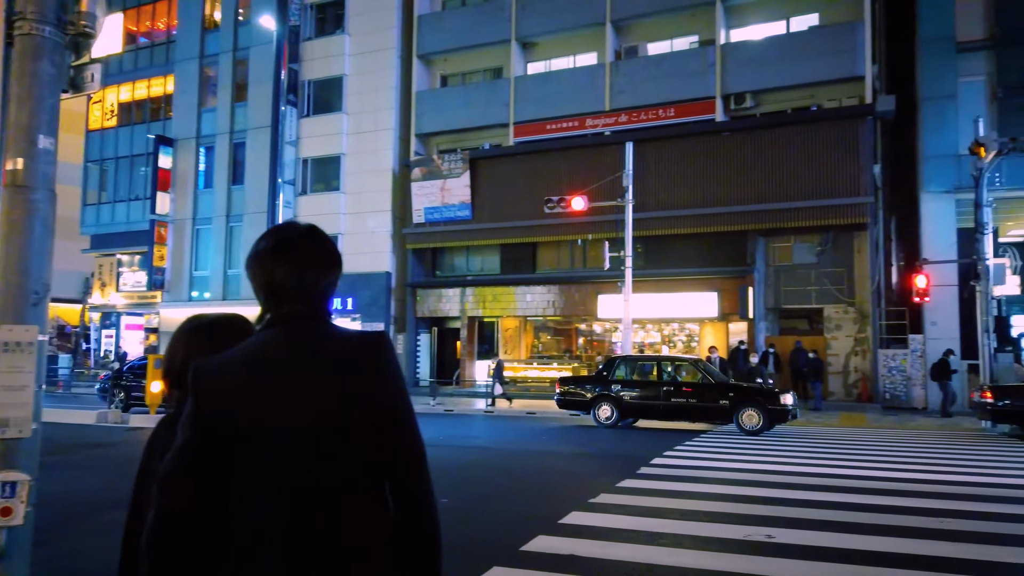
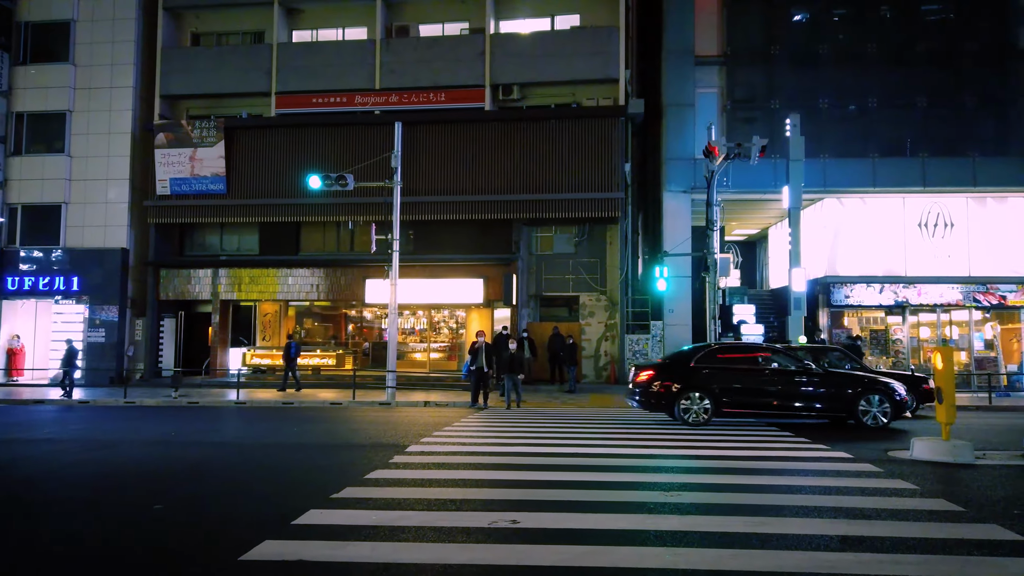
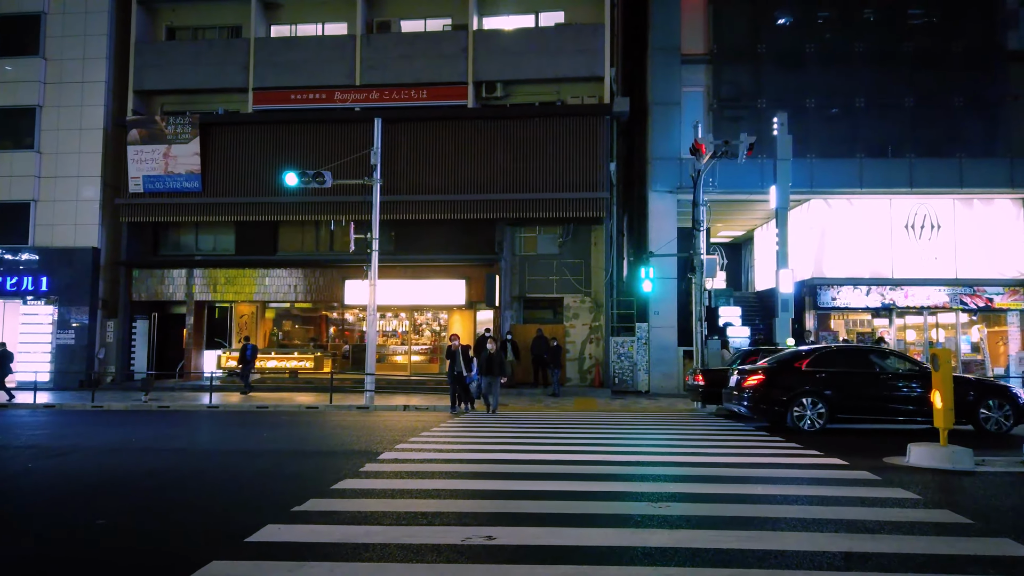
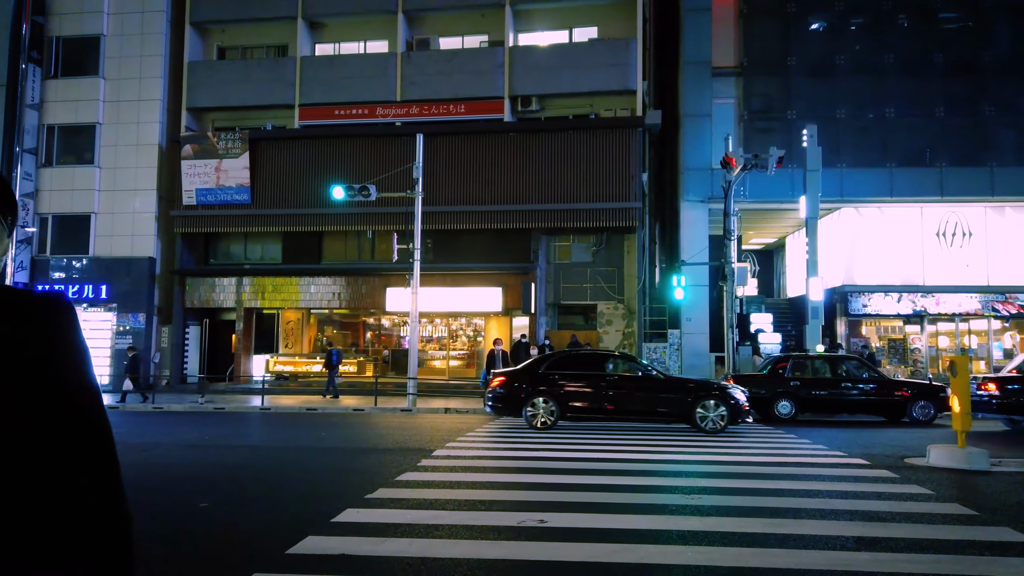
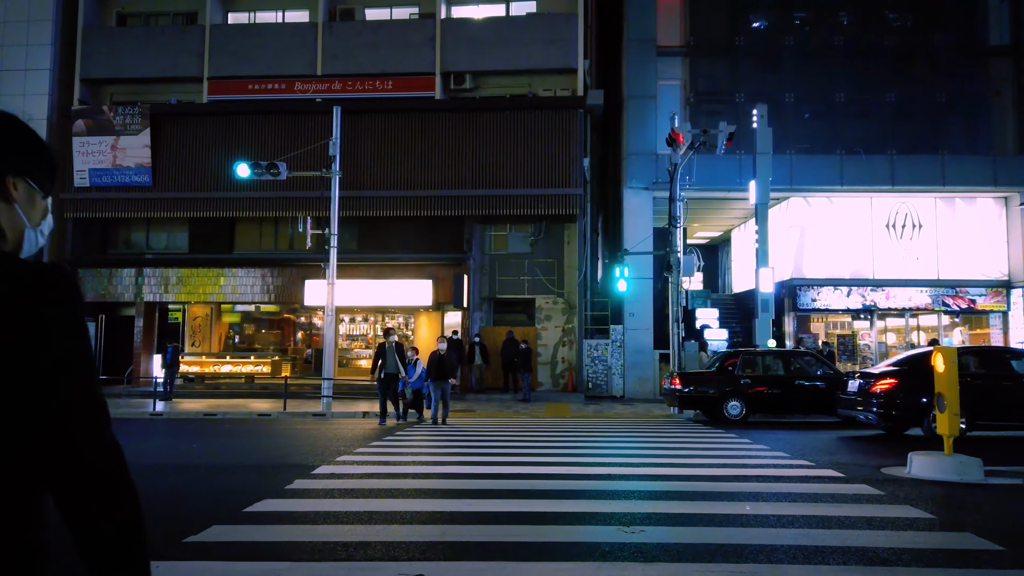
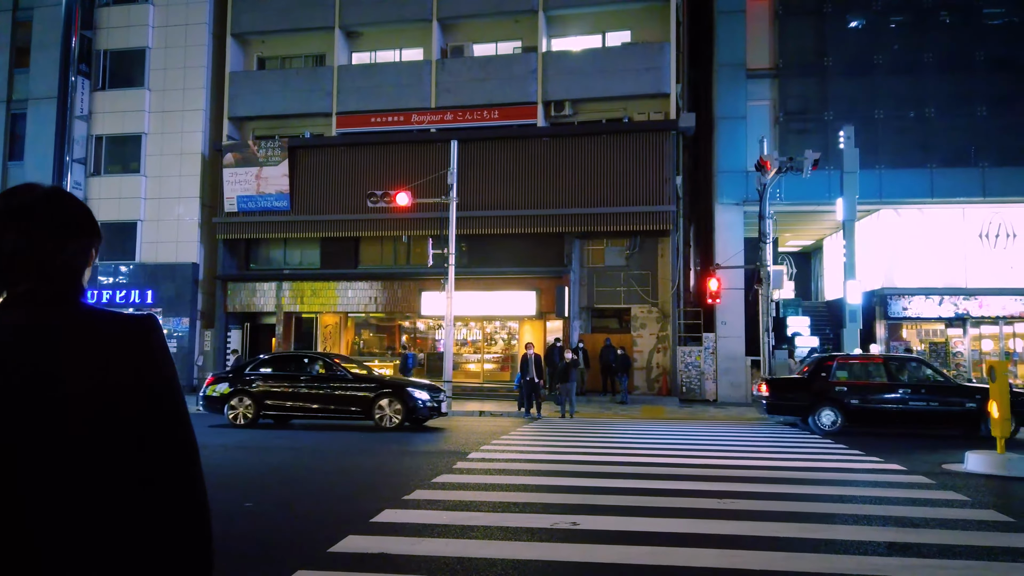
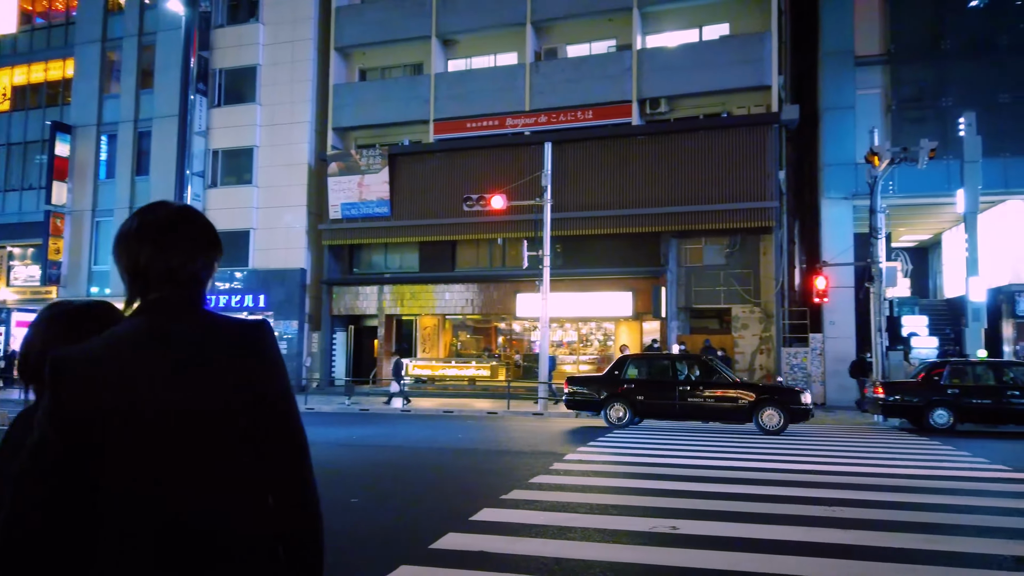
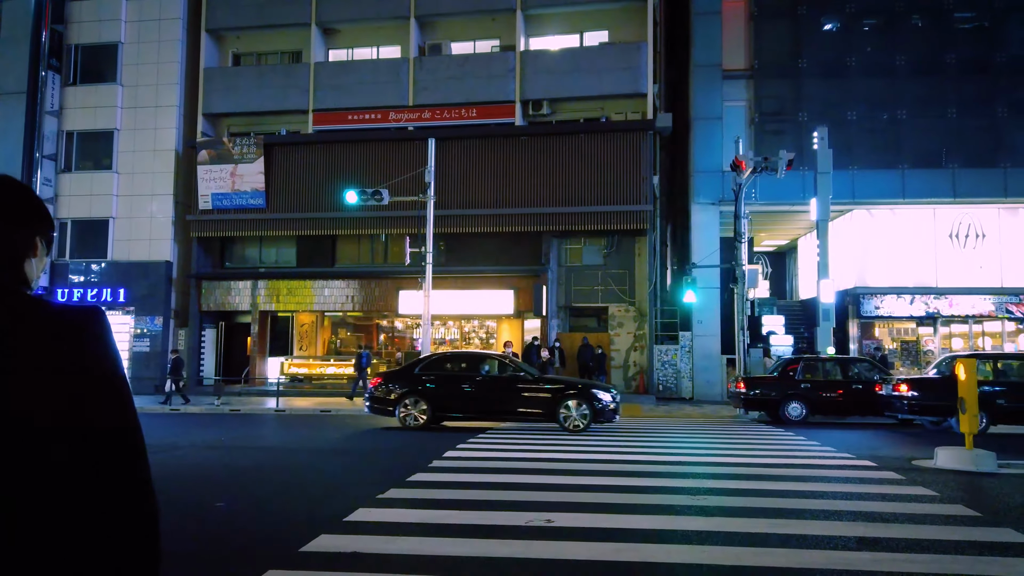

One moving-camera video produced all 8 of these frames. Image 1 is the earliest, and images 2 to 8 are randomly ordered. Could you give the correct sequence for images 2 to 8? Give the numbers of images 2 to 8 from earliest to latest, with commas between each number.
7, 6, 8, 4, 2, 3, 5
